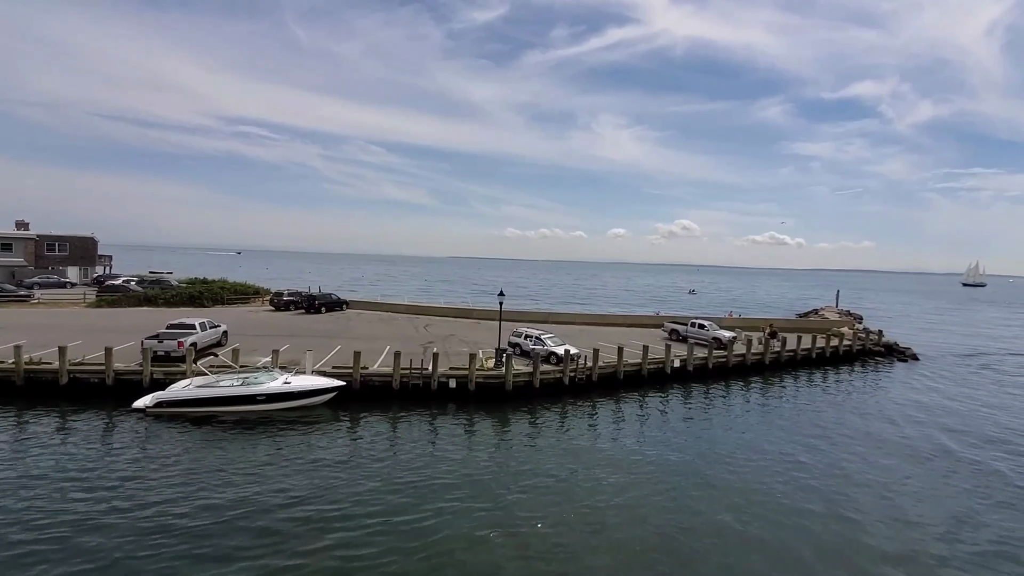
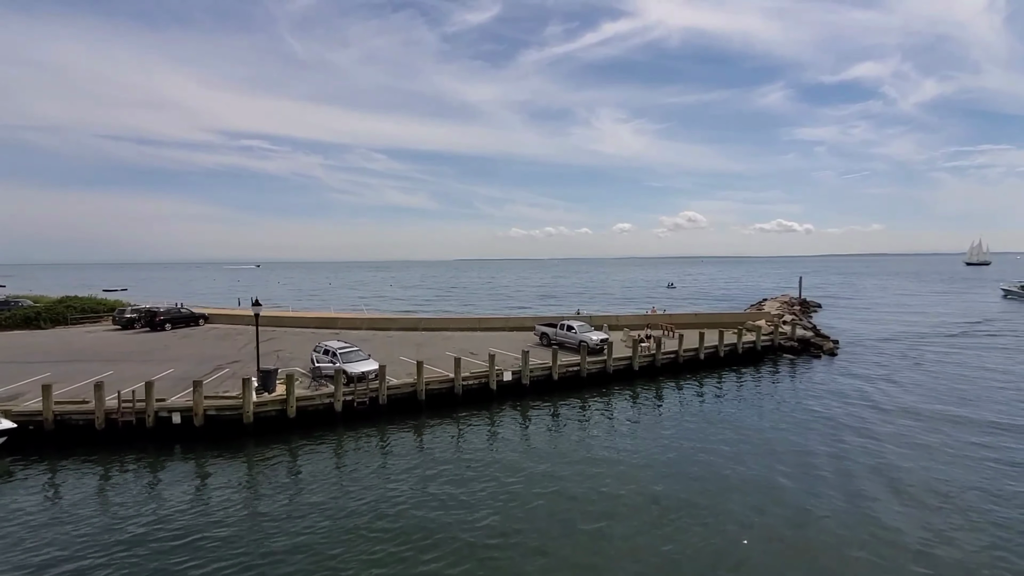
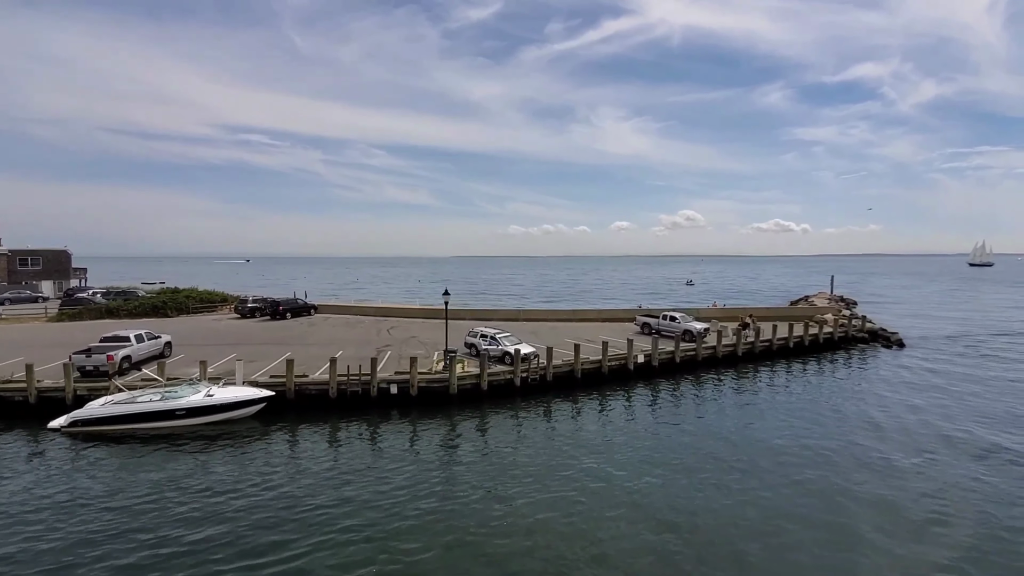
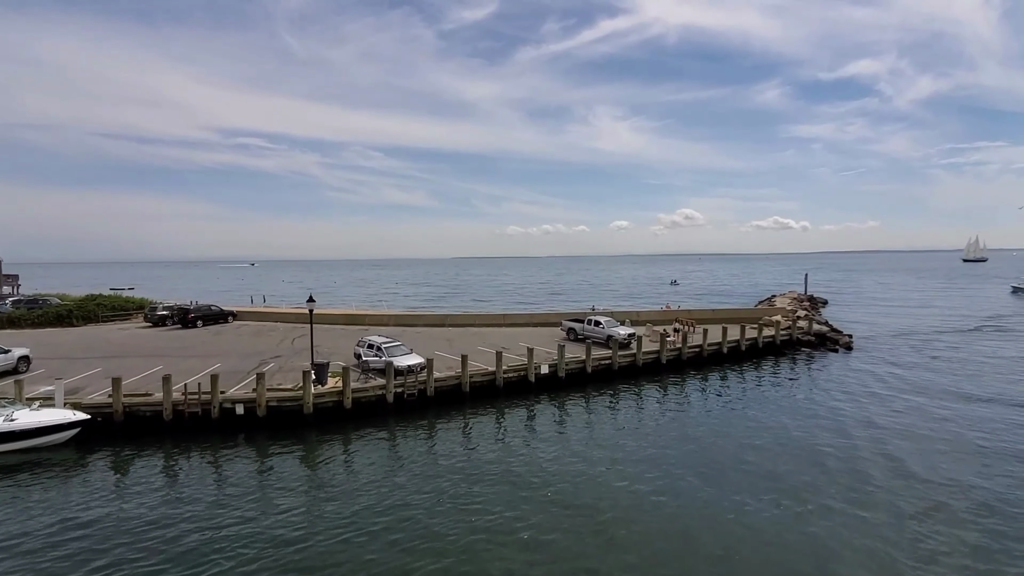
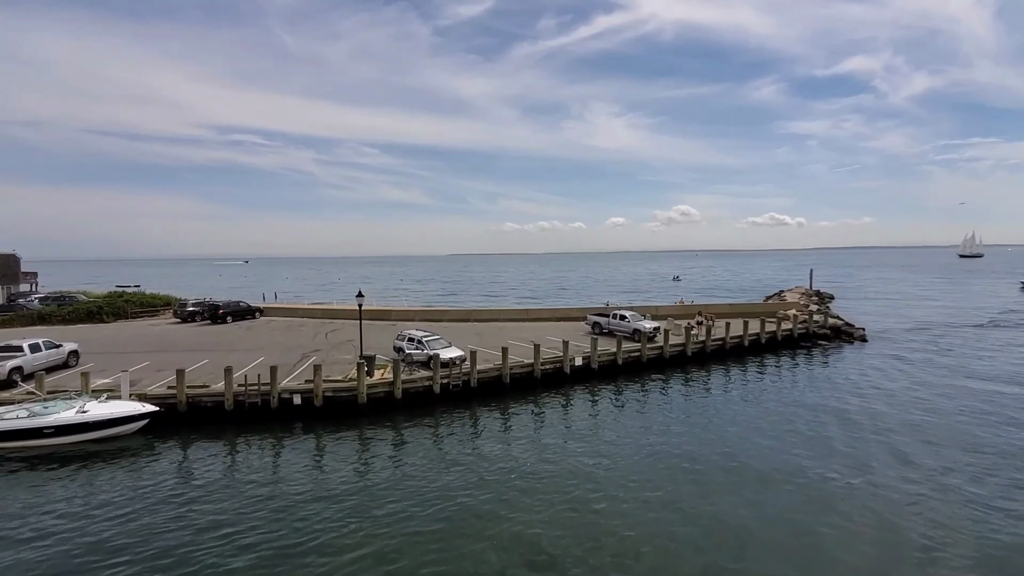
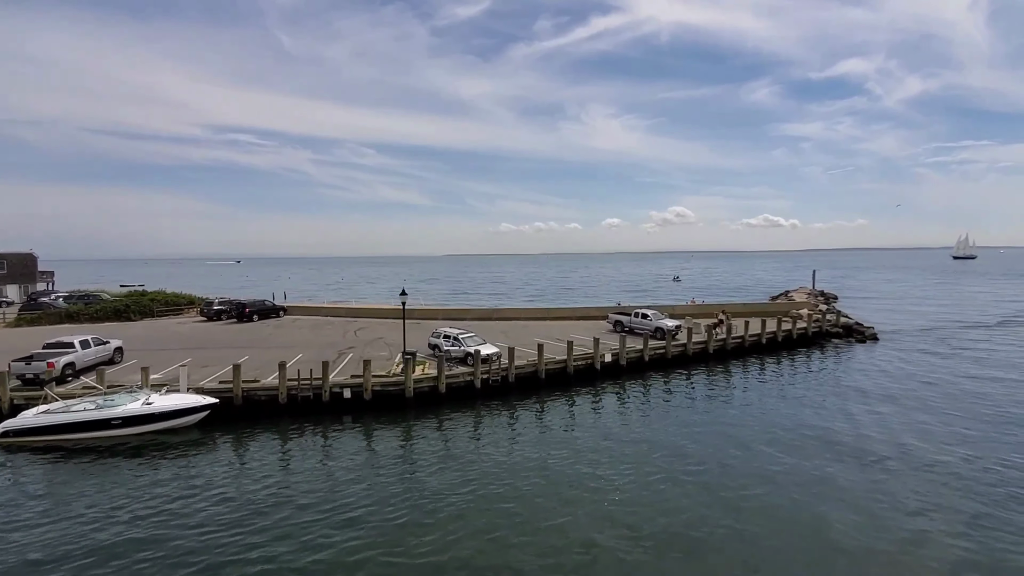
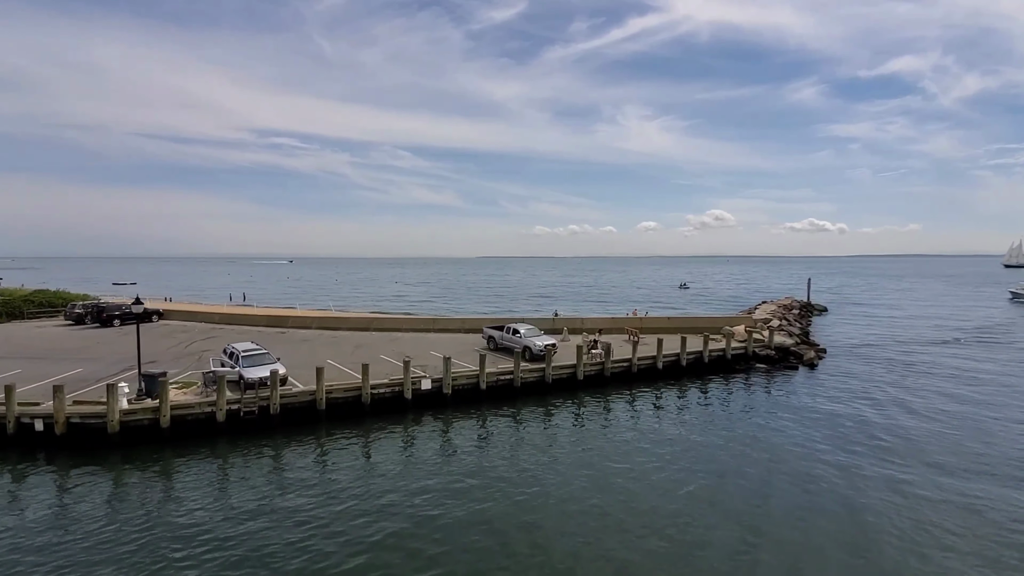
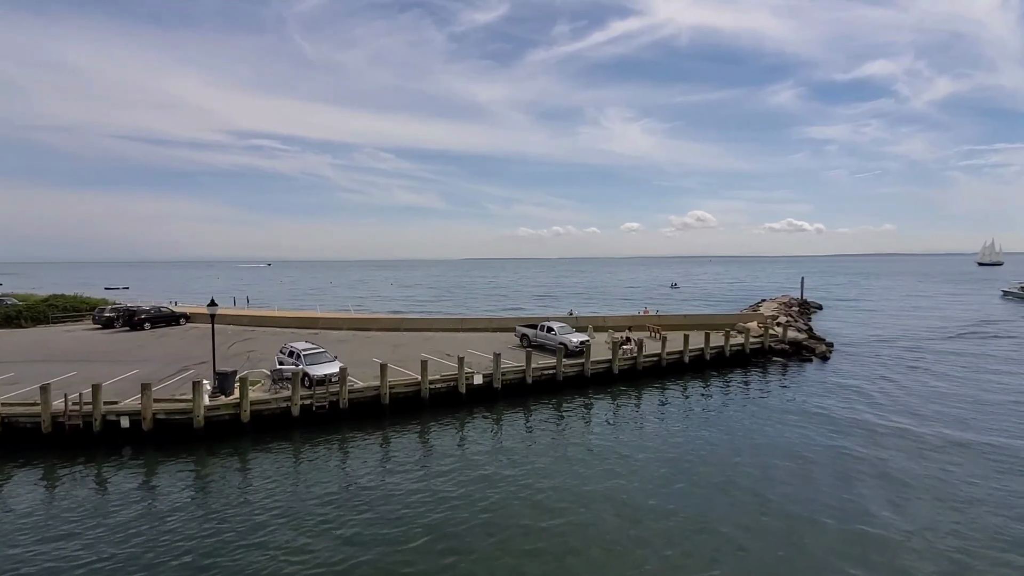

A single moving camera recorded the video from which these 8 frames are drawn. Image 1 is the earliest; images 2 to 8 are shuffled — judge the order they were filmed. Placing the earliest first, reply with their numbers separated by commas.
3, 6, 5, 4, 2, 8, 7
